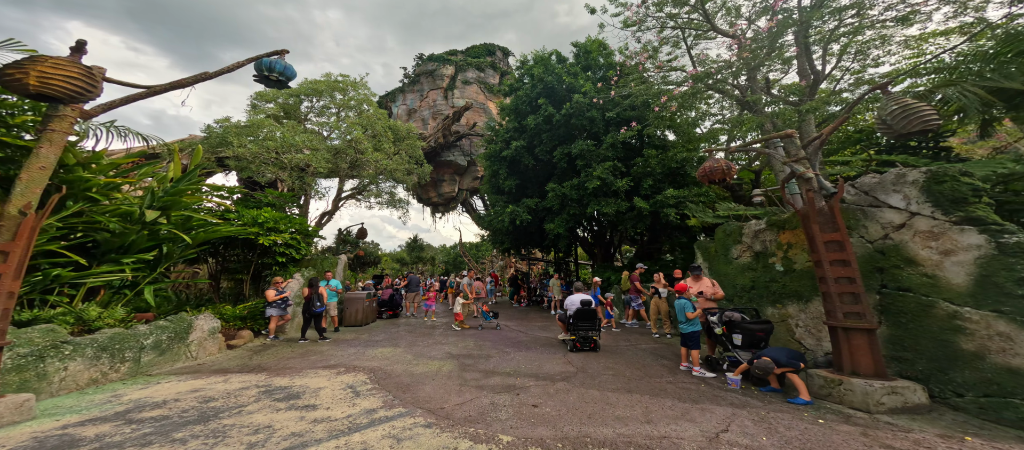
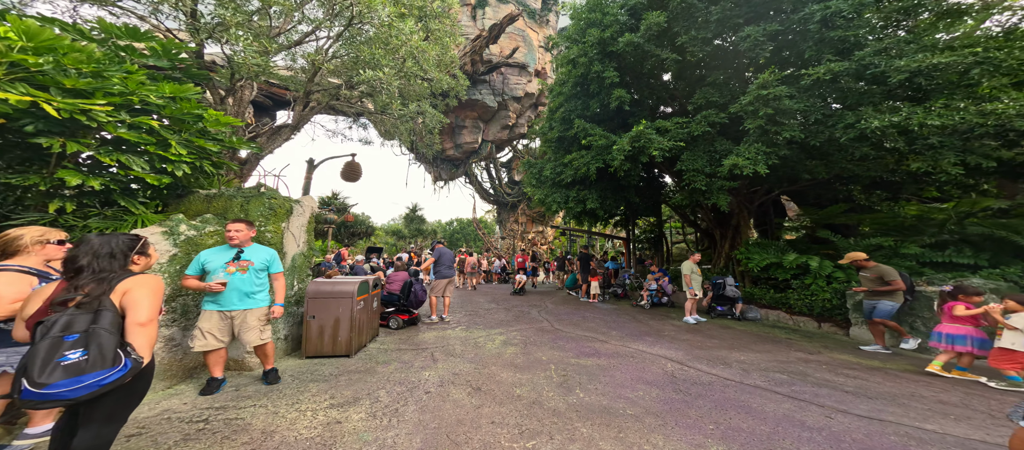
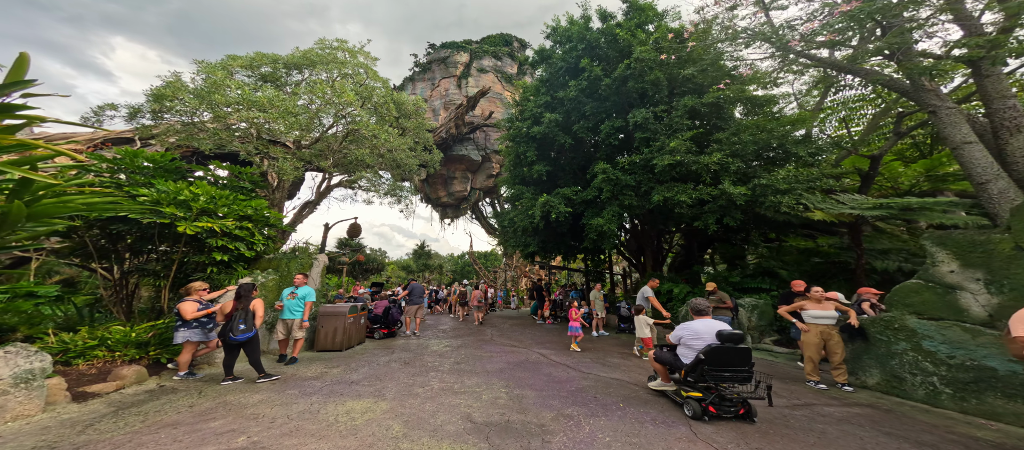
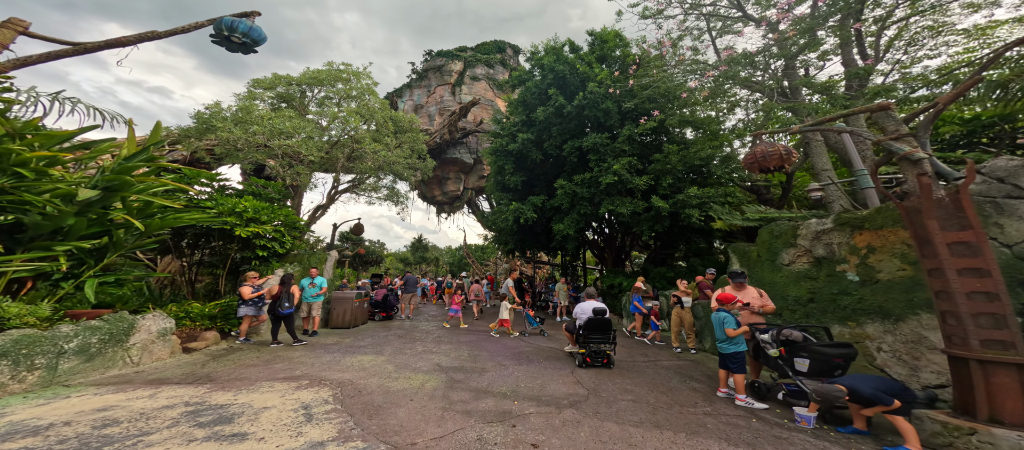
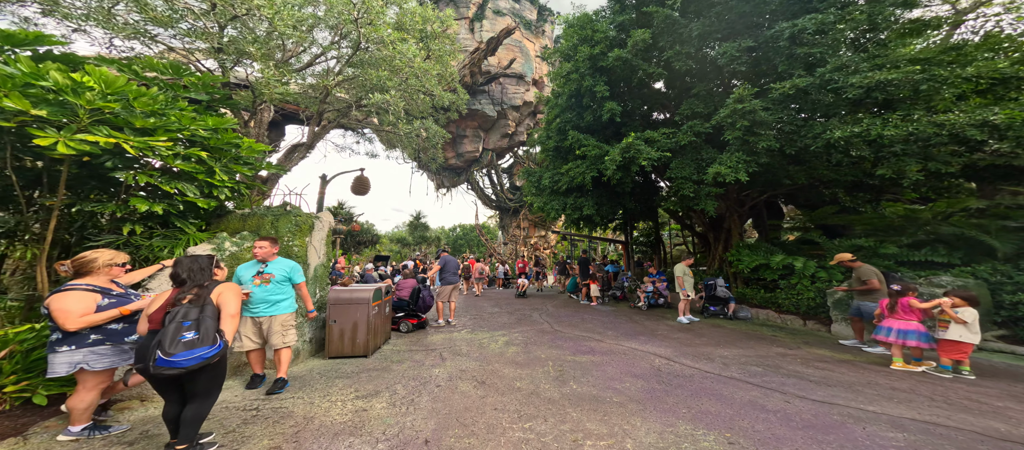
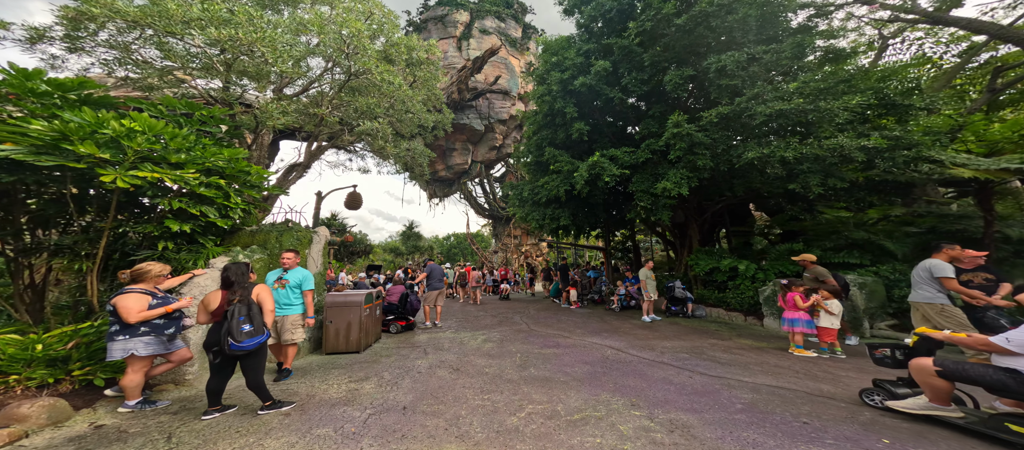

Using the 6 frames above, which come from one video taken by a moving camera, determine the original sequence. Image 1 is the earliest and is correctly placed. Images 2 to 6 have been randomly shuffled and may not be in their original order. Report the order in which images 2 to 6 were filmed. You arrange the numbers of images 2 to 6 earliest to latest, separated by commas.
4, 3, 6, 5, 2
